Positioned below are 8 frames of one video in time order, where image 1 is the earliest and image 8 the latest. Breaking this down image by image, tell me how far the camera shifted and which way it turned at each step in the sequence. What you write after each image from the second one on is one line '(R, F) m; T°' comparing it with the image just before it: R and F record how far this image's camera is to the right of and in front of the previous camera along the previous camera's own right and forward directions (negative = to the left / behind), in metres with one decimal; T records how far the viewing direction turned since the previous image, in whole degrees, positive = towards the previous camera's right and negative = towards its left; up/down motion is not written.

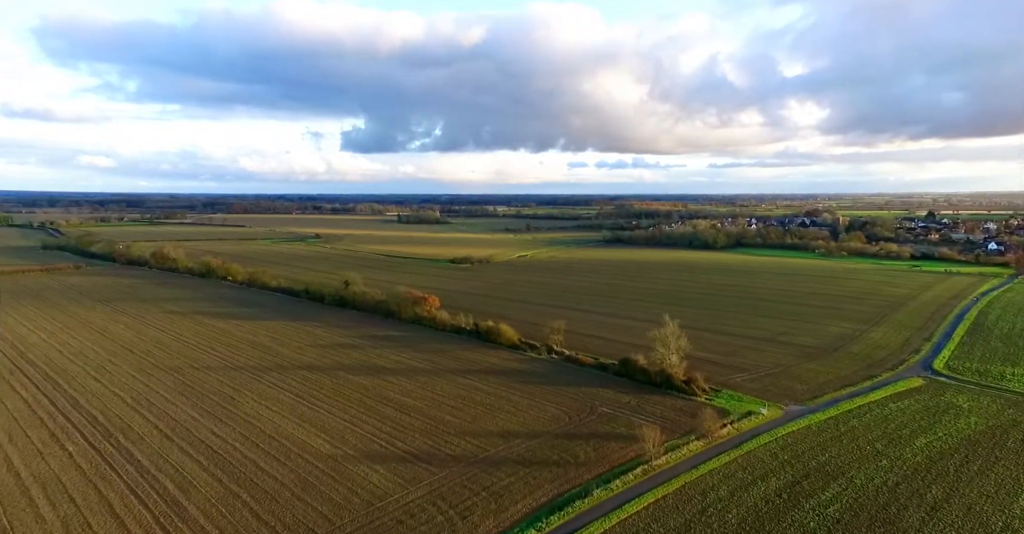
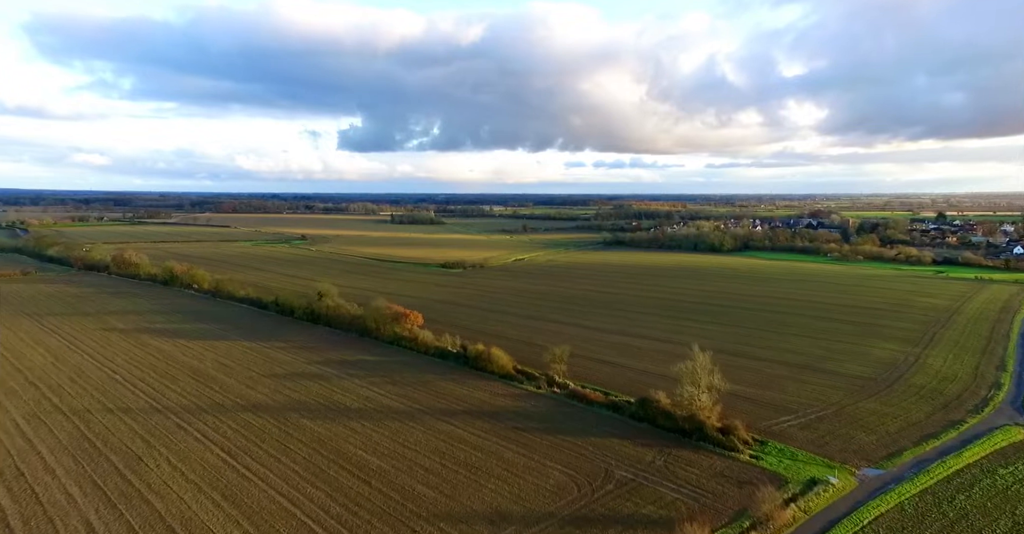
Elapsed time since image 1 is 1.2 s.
(+0.1, +4.8) m; 0°
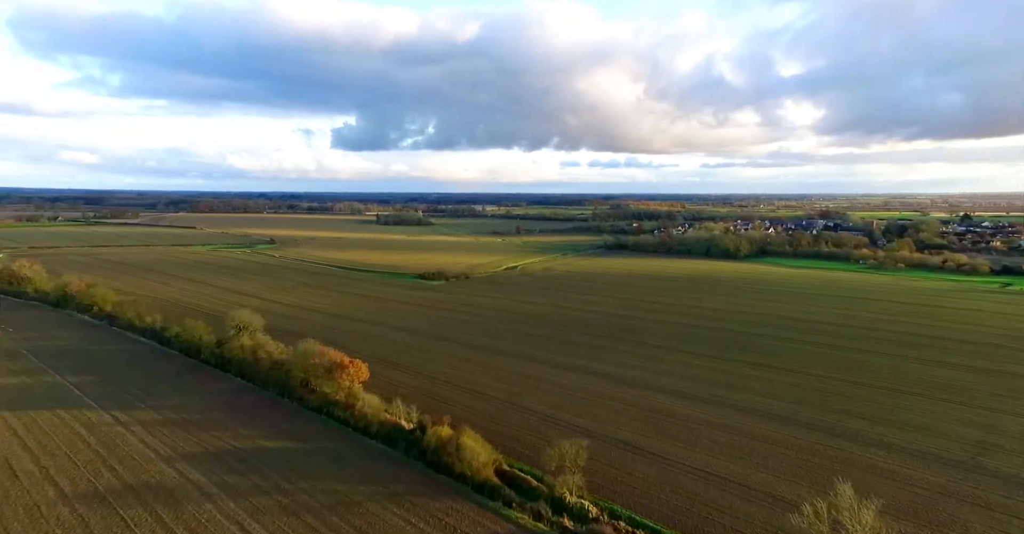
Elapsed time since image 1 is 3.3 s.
(+0.3, +10.0) m; 0°
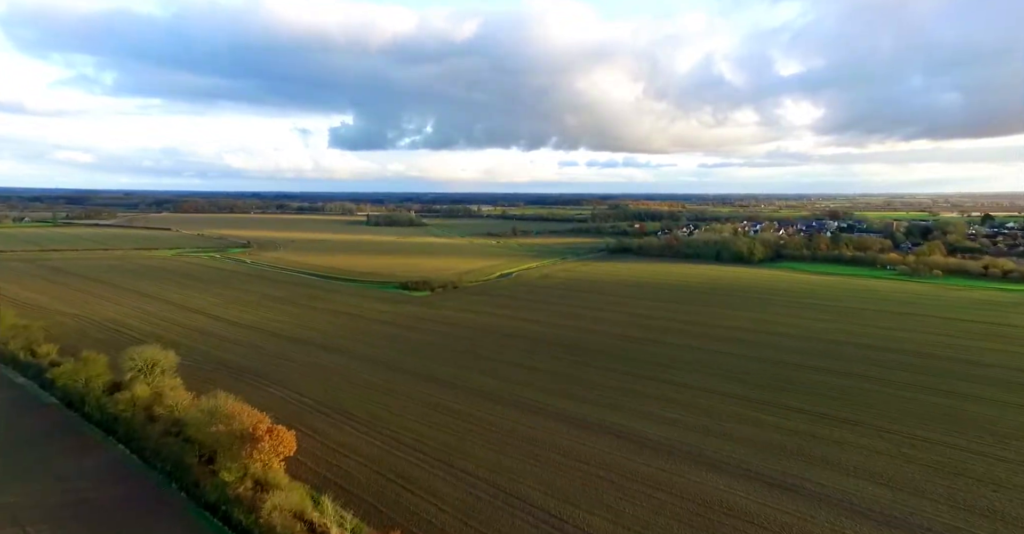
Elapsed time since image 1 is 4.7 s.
(+0.2, +6.7) m; 0°
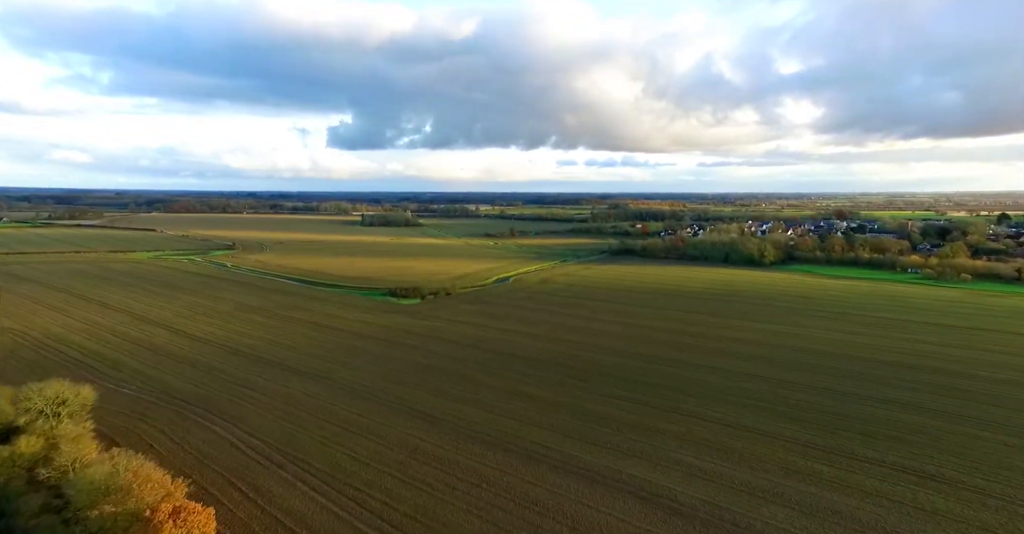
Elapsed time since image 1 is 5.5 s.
(+0.1, +4.1) m; 0°
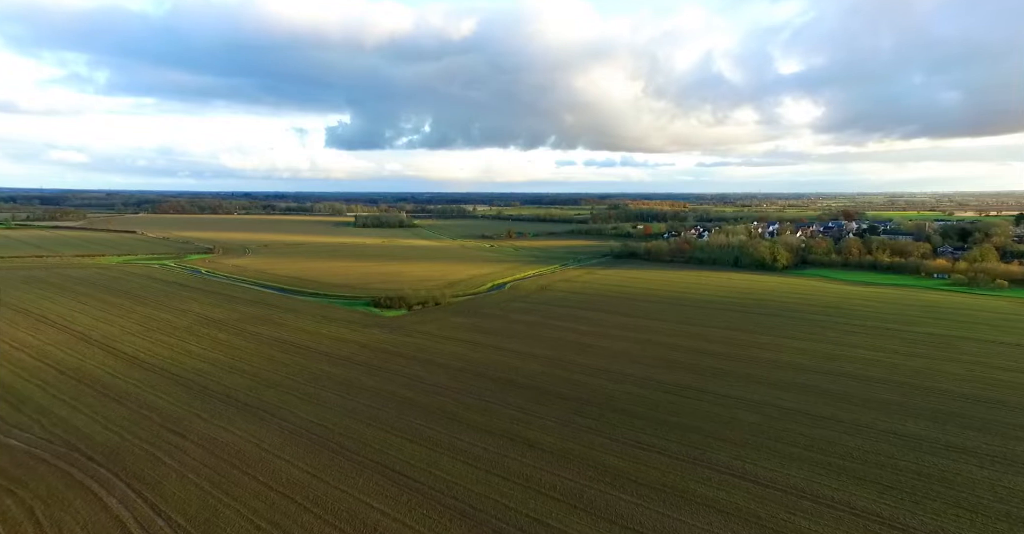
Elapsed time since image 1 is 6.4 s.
(+0.2, +4.5) m; 0°
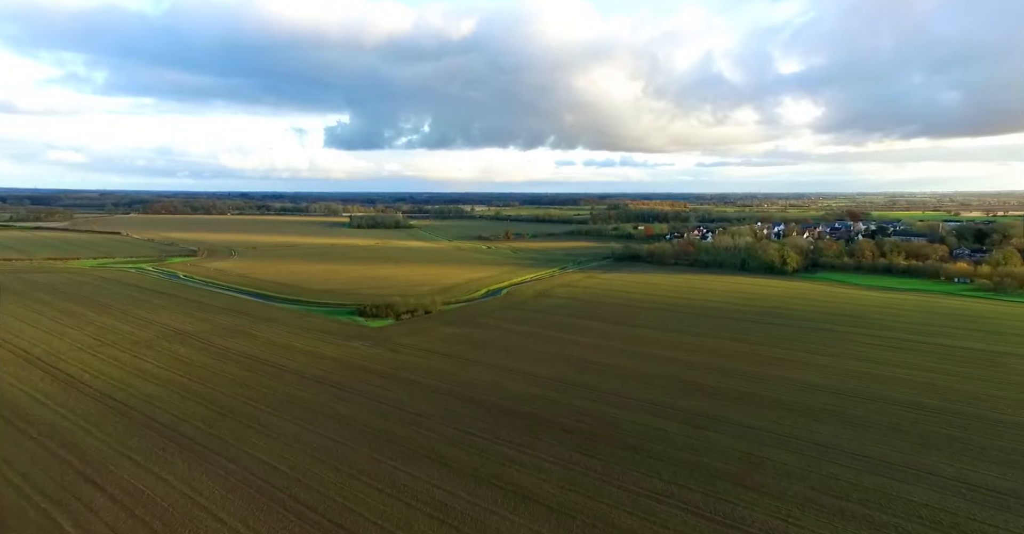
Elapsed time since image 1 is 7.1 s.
(+0.2, +3.3) m; 0°
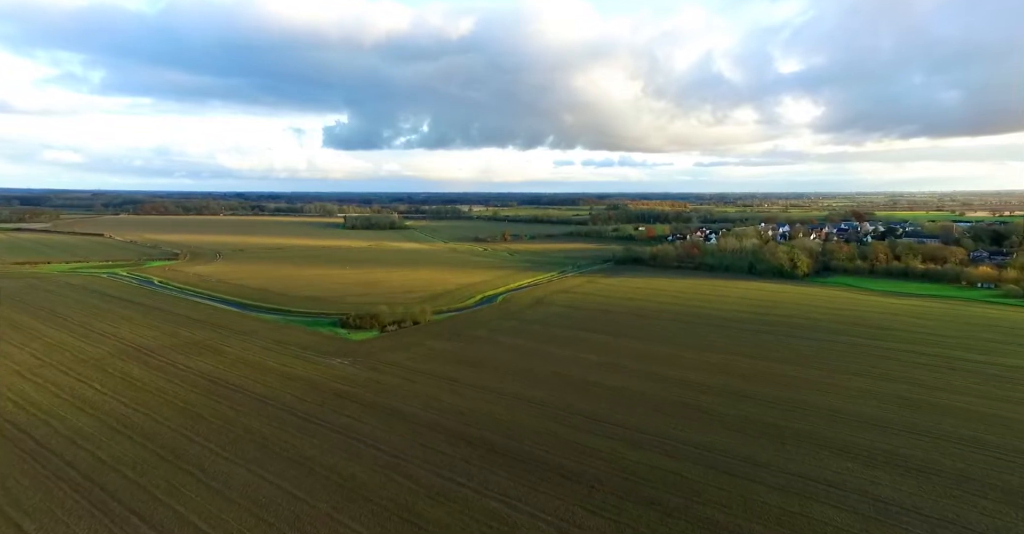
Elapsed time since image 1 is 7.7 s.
(+0.2, +3.3) m; 0°
